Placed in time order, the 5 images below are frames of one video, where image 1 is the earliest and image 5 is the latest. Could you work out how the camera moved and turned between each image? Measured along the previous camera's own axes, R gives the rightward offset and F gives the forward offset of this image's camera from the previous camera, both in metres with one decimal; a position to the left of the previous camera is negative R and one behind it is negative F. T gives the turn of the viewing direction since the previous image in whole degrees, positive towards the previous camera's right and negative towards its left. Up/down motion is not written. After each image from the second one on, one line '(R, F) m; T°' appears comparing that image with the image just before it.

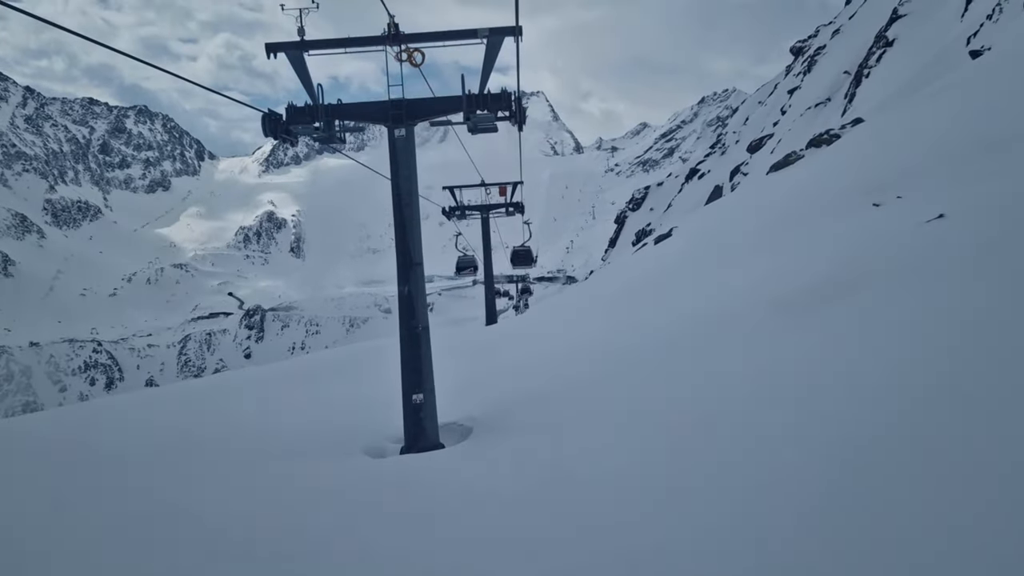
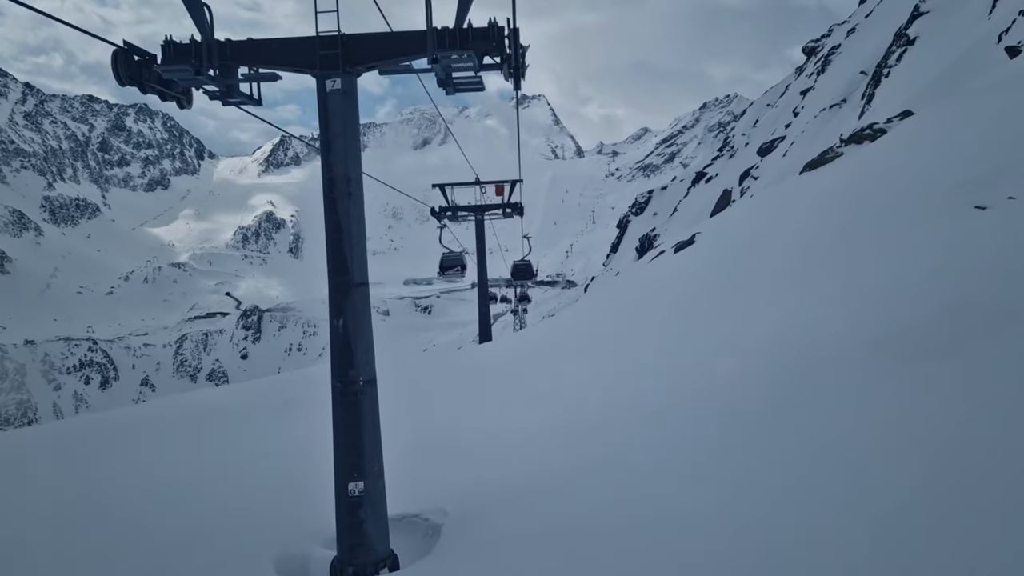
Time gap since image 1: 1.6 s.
(0.0, +1.1) m; 0°
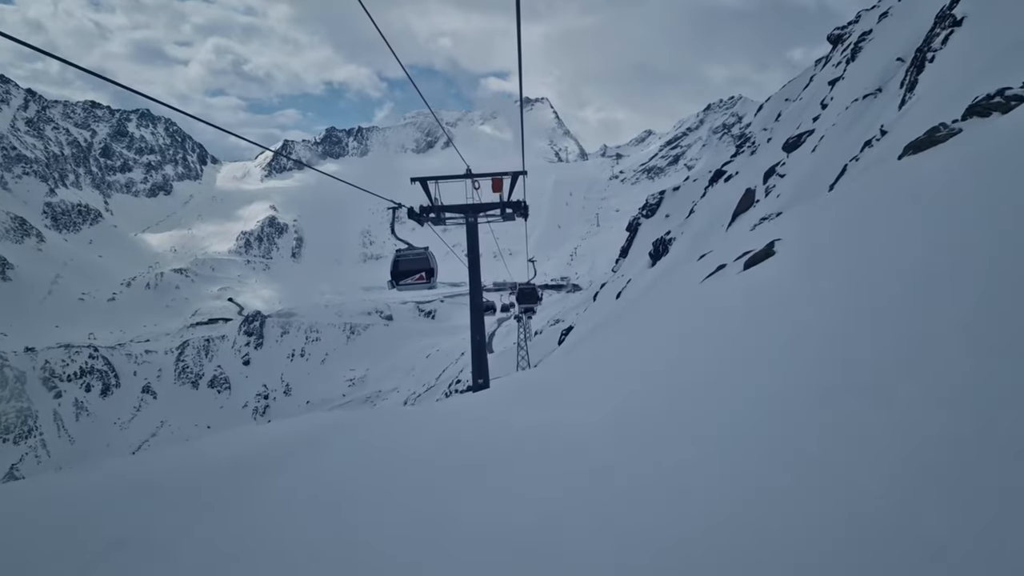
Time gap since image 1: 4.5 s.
(0.0, +2.0) m; 0°
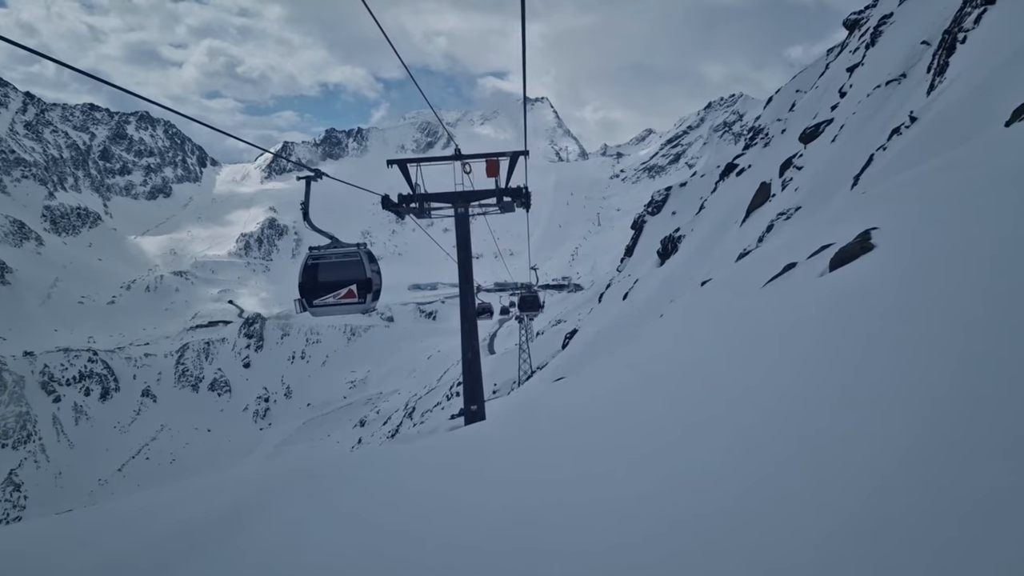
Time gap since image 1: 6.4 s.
(0.0, +1.3) m; 0°
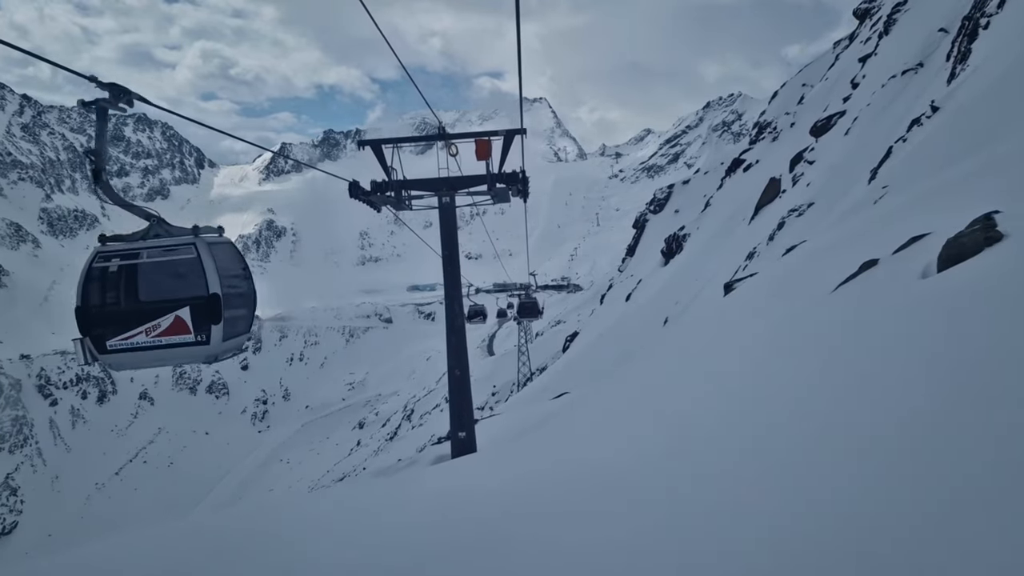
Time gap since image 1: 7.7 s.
(0.0, +0.9) m; 0°
